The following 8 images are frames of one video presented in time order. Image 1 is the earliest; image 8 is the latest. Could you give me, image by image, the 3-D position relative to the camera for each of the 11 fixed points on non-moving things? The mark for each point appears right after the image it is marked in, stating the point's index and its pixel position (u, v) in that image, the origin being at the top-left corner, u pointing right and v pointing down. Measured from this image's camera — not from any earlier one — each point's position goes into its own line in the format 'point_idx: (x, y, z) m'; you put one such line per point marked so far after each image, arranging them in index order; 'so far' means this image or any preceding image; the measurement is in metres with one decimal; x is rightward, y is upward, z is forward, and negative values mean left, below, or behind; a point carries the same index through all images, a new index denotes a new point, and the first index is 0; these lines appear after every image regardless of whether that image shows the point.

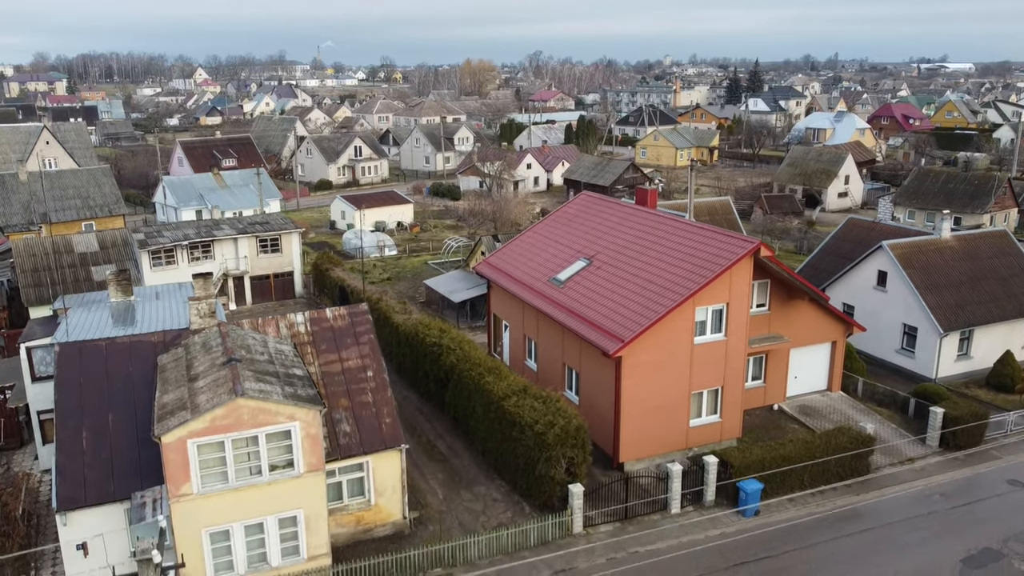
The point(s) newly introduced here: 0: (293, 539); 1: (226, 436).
0: (-5.0, -5.7, +18.1) m
1: (-6.0, -3.1, +16.8) m
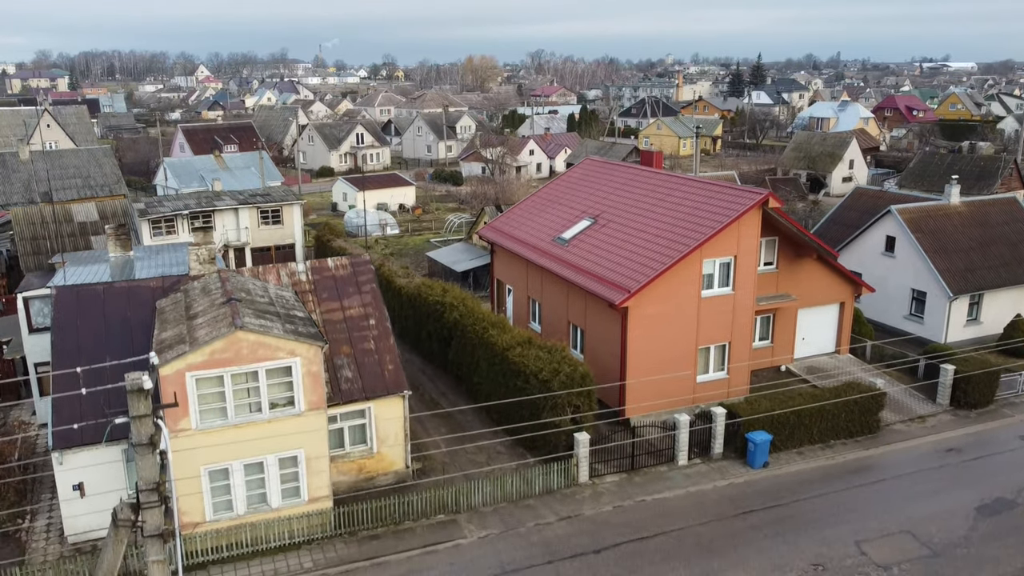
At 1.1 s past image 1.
0: (-4.9, -4.3, +17.7) m
1: (-5.9, -1.7, +16.4) m
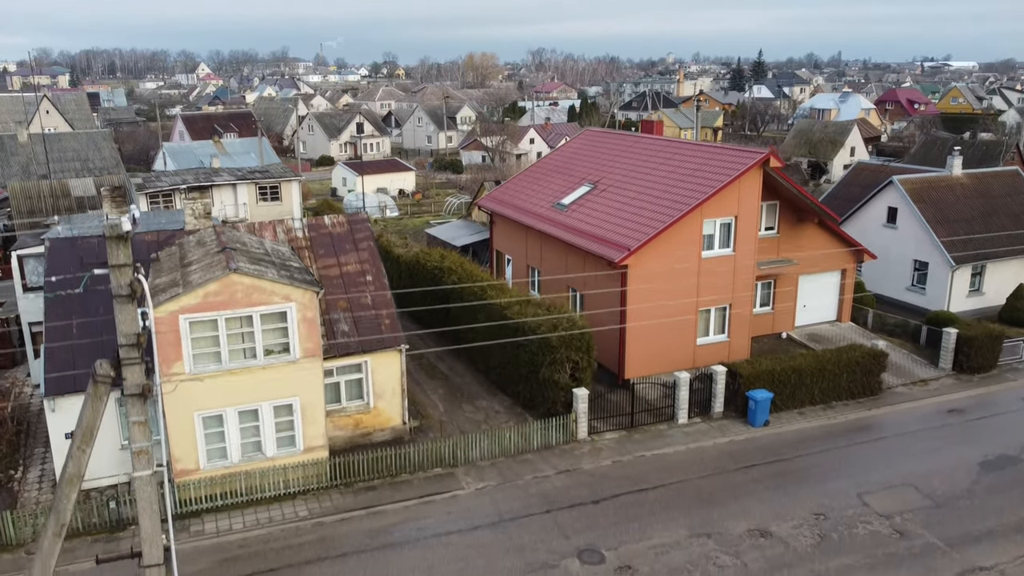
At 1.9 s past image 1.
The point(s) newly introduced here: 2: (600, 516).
0: (-4.9, -3.1, +17.5) m
1: (-5.9, -0.5, +16.2) m
2: (+1.9, -4.9, +17.0) m
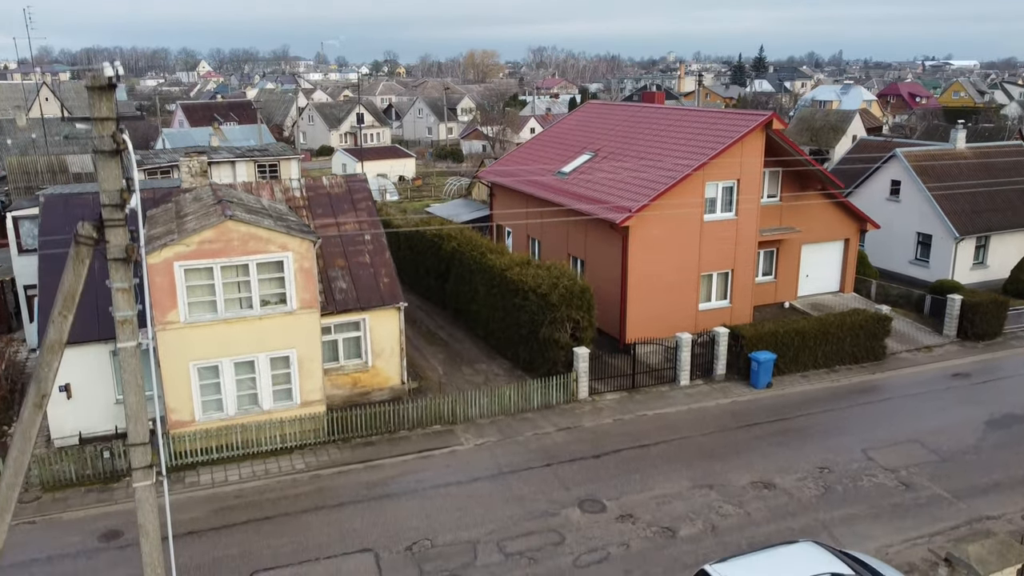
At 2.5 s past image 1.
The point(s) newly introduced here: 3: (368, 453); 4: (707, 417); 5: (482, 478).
0: (-4.9, -2.0, +17.3) m
1: (-5.9, +0.5, +16.0) m
2: (+1.9, -3.8, +16.8) m
3: (-3.1, -3.6, +17.3) m
4: (+4.8, -3.1, +19.5) m
5: (-0.6, -3.9, +16.4) m
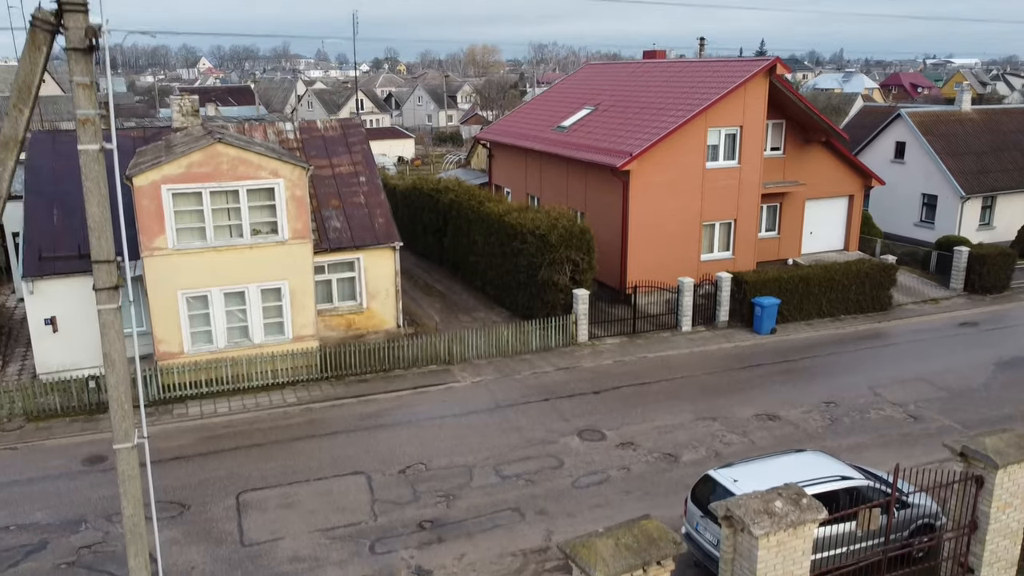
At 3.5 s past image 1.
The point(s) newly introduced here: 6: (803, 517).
0: (-5.0, -0.6, +16.8) m
1: (-6.0, +2.0, +15.5) m
2: (+1.8, -2.4, +16.3) m
3: (-3.2, -2.1, +16.9) m
4: (+4.7, -1.7, +19.1) m
5: (-0.7, -2.5, +16.0) m
6: (+3.0, -2.4, +8.2) m
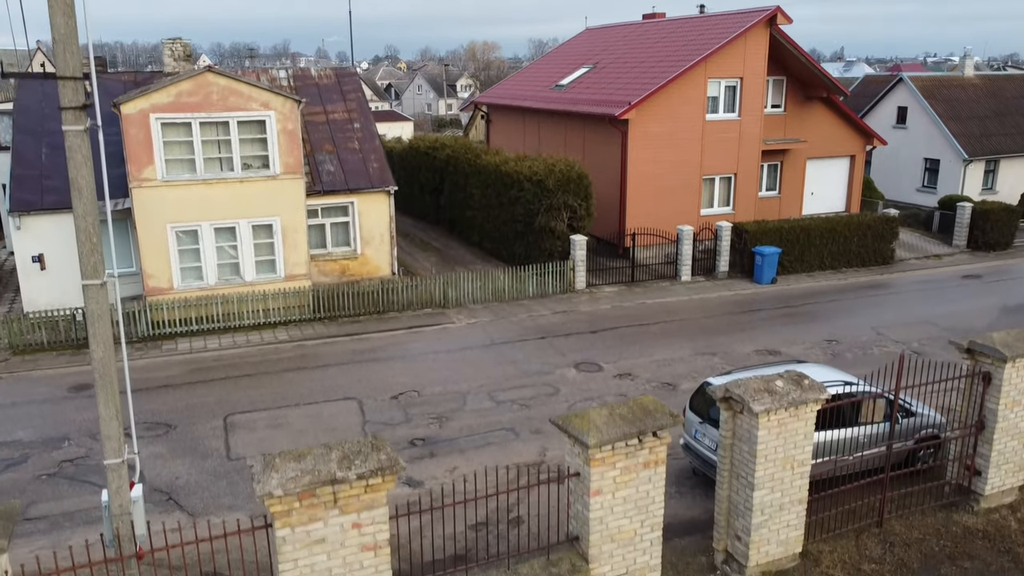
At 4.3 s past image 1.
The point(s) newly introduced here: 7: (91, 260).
0: (-5.0, +0.7, +16.5) m
1: (-6.1, +3.3, +15.2) m
2: (+1.7, -1.1, +16.0) m
3: (-3.3, -0.8, +16.6) m
4: (+4.6, -0.4, +18.8) m
5: (-0.8, -1.2, +15.7) m
6: (+2.9, -1.1, +7.9) m
7: (-3.1, +0.2, +6.0) m
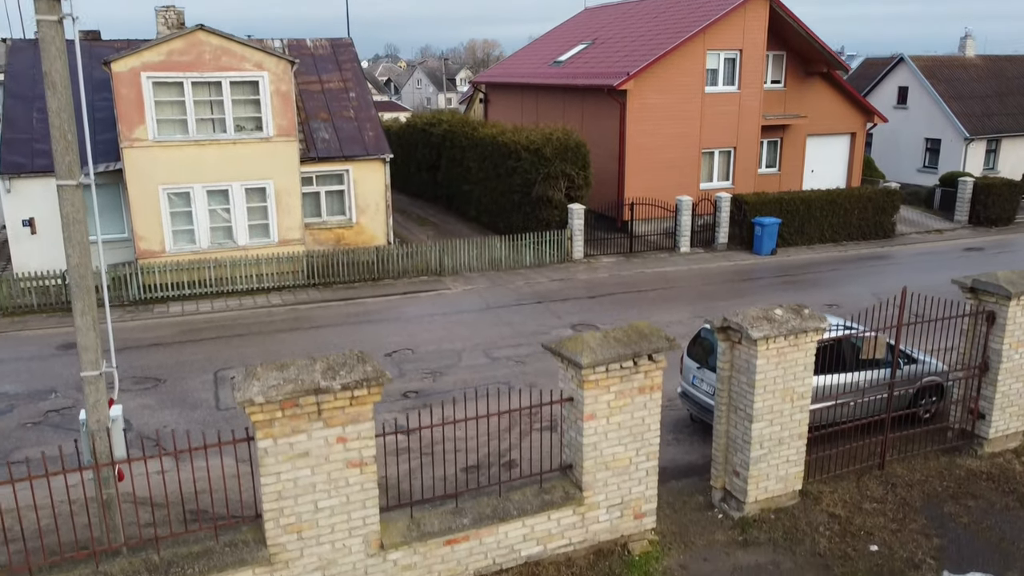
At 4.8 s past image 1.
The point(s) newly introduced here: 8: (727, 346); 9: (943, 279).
0: (-5.1, +1.4, +16.3) m
1: (-6.2, +4.0, +15.0) m
2: (+1.7, -0.4, +15.8) m
3: (-3.4, -0.1, +16.4) m
4: (+4.6, +0.3, +18.6) m
5: (-0.8, -0.4, +15.5) m
6: (+2.8, -0.4, +7.7) m
7: (-3.2, +0.9, +5.8) m
8: (+2.2, -0.6, +8.0) m
9: (+9.8, +0.2, +18.0) m
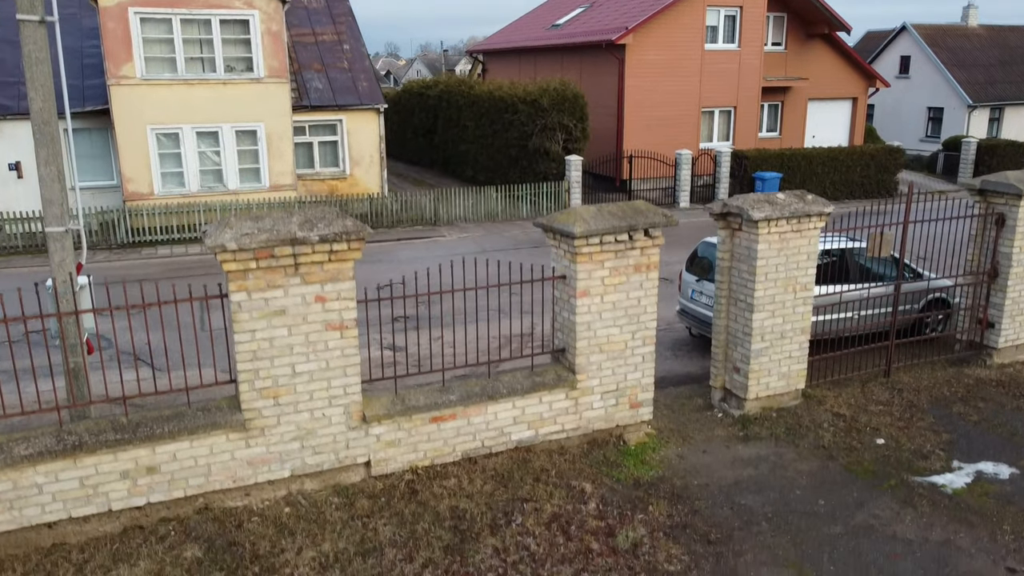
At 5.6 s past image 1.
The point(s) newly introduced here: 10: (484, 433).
0: (-5.2, +2.5, +16.0) m
1: (-6.2, +5.1, +14.7) m
2: (+1.6, +0.7, +15.5) m
3: (-3.4, +1.0, +16.1) m
4: (+4.5, +1.4, +18.2) m
5: (-0.9, +0.6, +15.2) m
6: (+2.7, +0.7, +7.4) m
7: (-3.3, +2.0, +5.4) m
8: (+2.1, +0.5, +7.6) m
9: (+9.7, +1.3, +17.7) m
10: (-0.2, -1.2, +6.7) m
